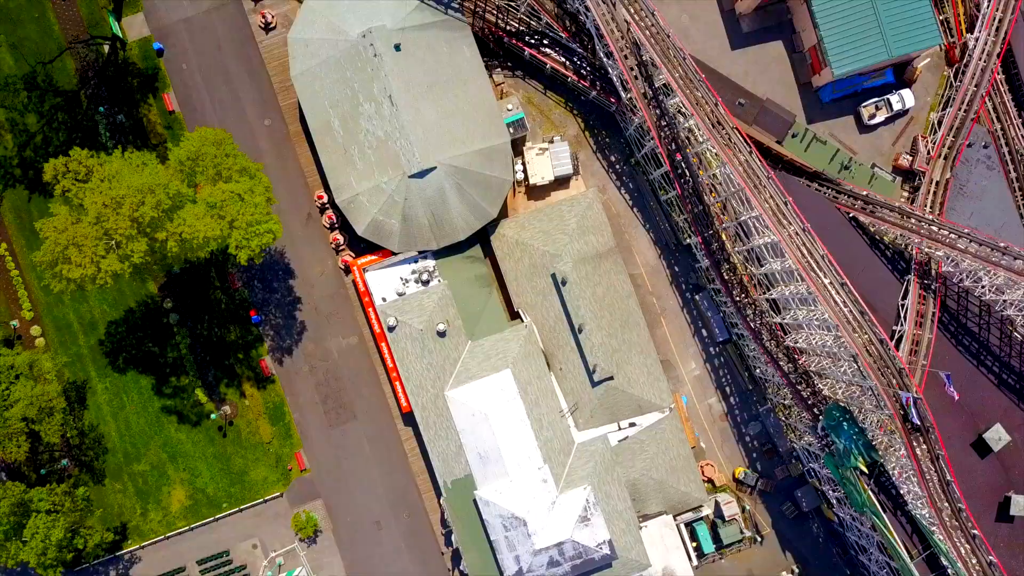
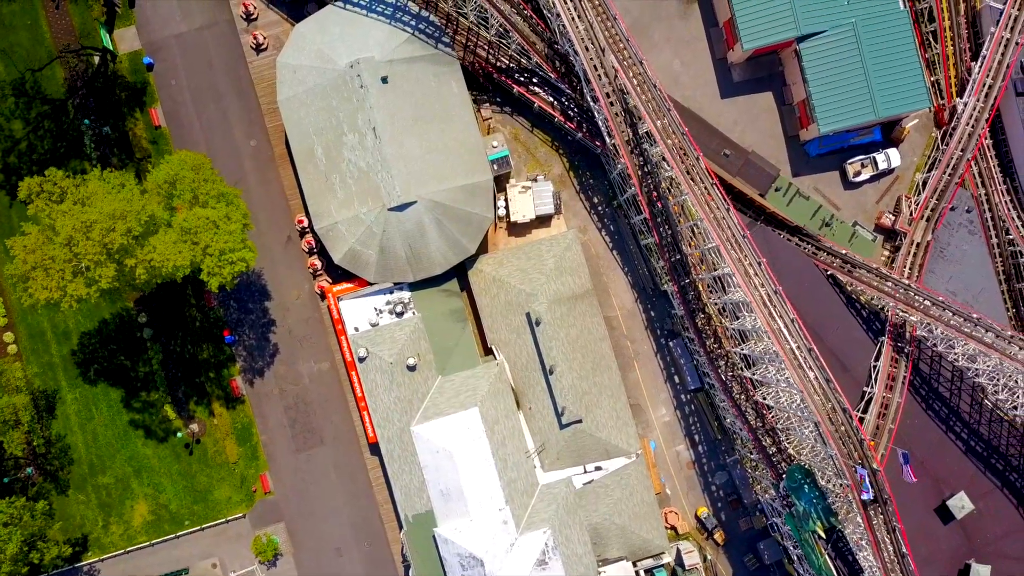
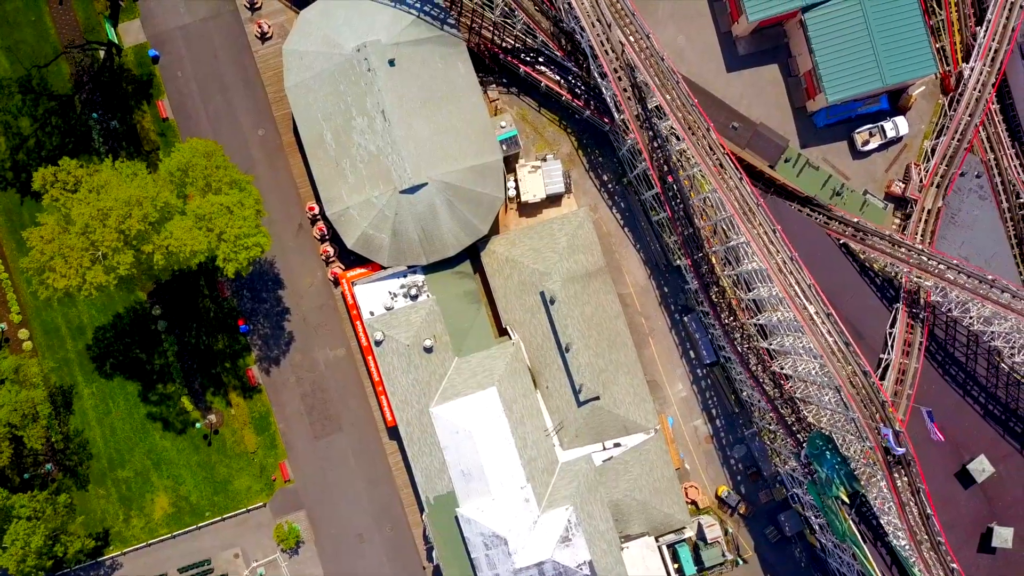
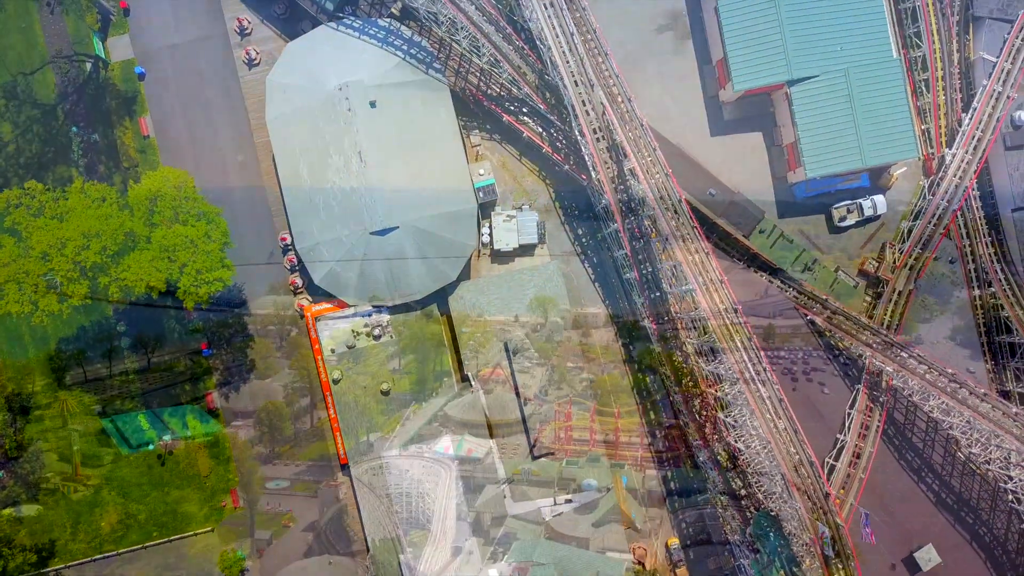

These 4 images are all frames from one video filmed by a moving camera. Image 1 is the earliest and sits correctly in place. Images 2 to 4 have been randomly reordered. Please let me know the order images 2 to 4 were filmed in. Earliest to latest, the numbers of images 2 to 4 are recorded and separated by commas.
3, 2, 4
